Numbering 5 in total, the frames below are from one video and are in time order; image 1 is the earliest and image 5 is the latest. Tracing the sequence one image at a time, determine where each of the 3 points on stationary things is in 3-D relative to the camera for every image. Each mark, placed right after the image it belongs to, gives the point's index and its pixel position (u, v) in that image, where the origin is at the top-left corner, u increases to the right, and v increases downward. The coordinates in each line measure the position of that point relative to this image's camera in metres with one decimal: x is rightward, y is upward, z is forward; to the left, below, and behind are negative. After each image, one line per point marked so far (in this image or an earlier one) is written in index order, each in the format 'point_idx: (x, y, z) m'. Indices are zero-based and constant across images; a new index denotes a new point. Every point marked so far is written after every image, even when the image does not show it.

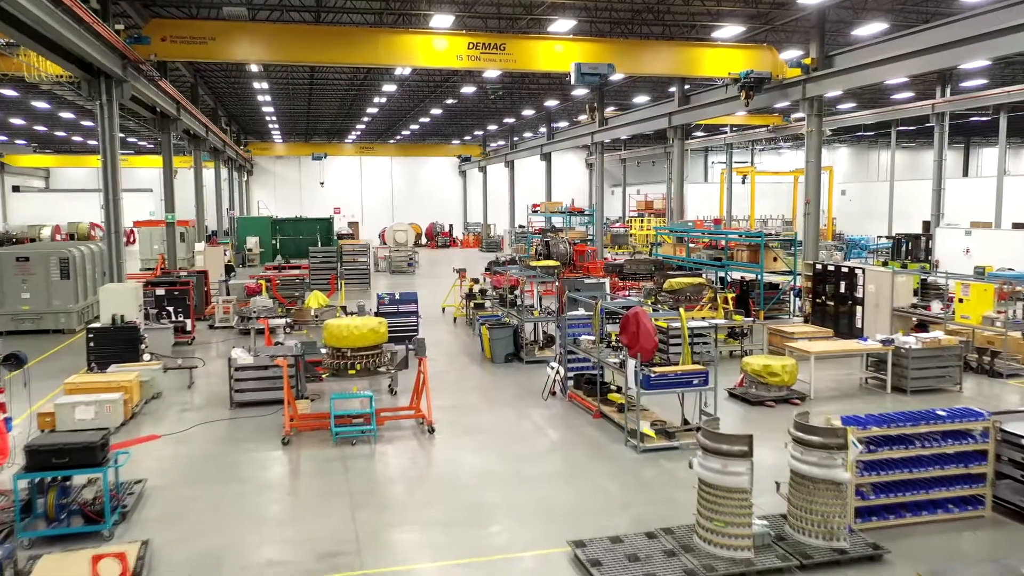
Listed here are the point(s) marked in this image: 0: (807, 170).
0: (+4.5, +1.8, +12.4) m
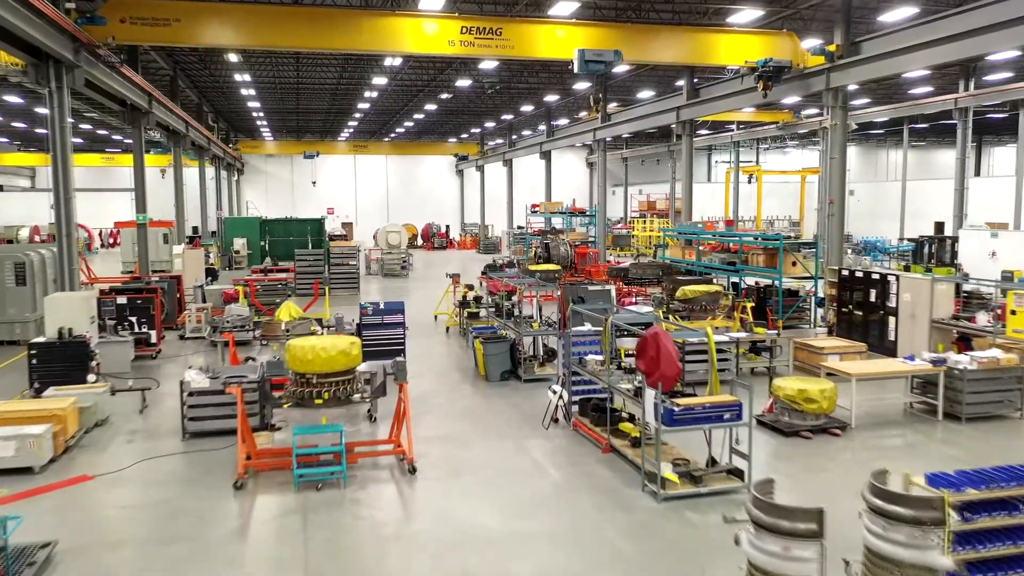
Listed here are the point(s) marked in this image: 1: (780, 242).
0: (+4.5, +1.7, +11.4) m
1: (+3.9, +0.7, +11.7) m
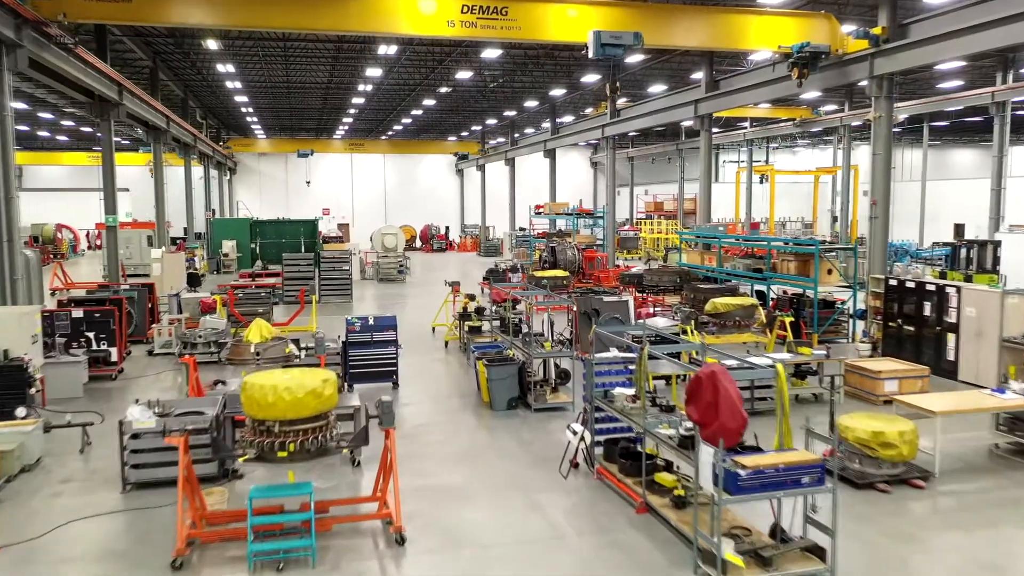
0: (+4.6, +1.6, +10.2) m
1: (+4.0, +0.5, +10.6) m
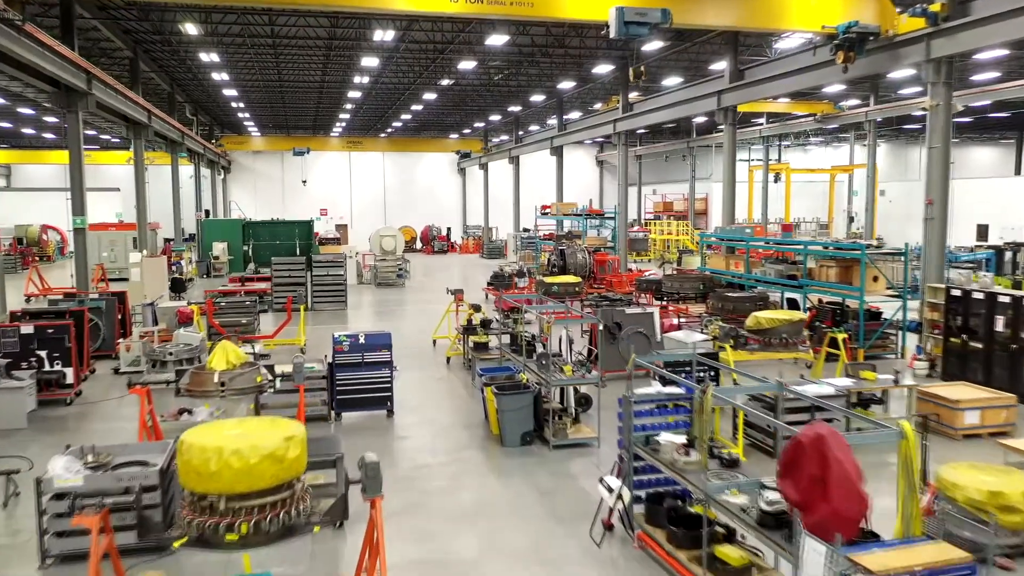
0: (+4.7, +1.5, +9.1) m
1: (+4.1, +0.4, +9.5) m
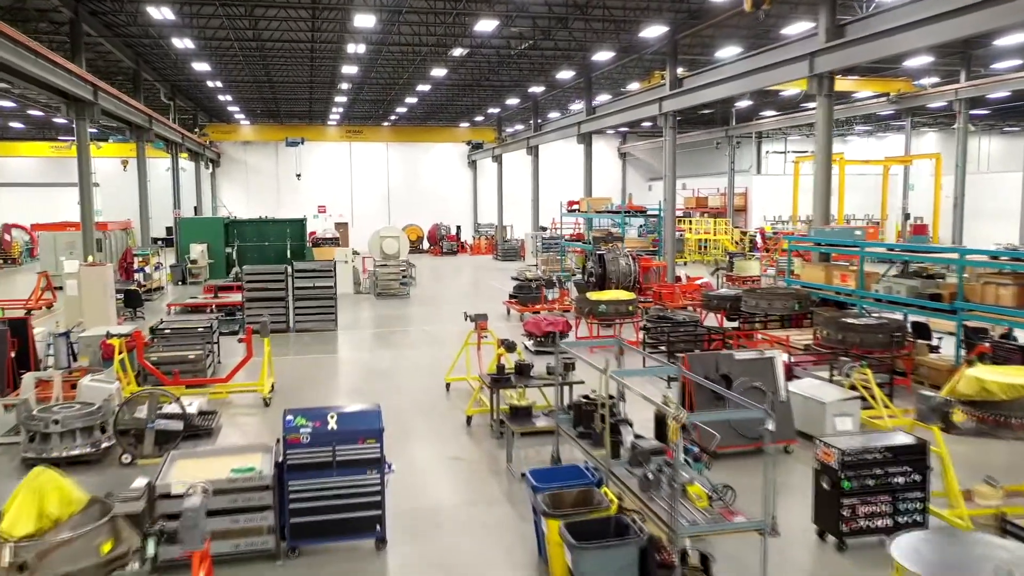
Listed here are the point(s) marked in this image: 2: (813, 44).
0: (+5.1, +1.2, +6.2) m
1: (+4.5, +0.2, +6.5) m
2: (+4.1, +3.3, +11.1) m
